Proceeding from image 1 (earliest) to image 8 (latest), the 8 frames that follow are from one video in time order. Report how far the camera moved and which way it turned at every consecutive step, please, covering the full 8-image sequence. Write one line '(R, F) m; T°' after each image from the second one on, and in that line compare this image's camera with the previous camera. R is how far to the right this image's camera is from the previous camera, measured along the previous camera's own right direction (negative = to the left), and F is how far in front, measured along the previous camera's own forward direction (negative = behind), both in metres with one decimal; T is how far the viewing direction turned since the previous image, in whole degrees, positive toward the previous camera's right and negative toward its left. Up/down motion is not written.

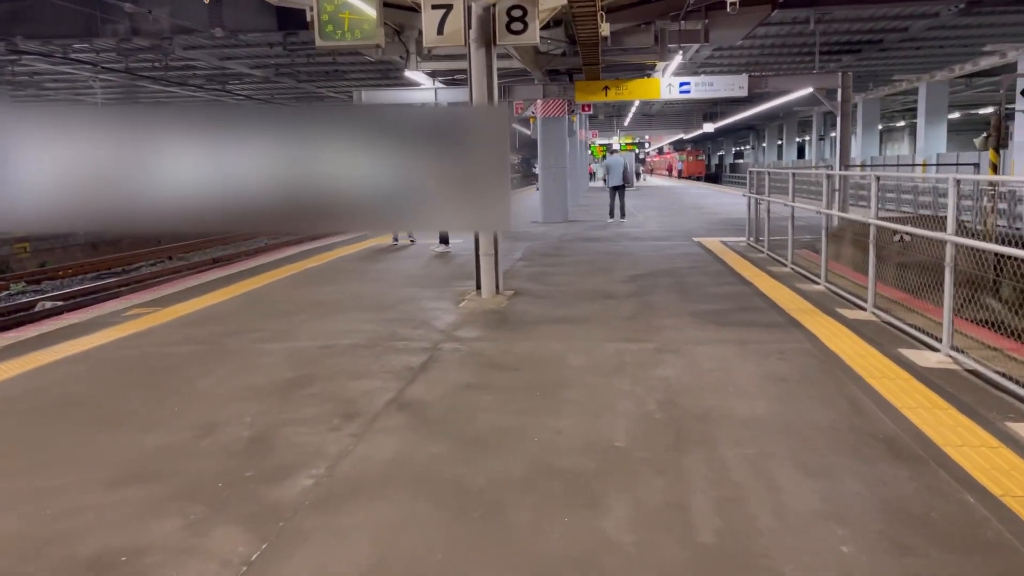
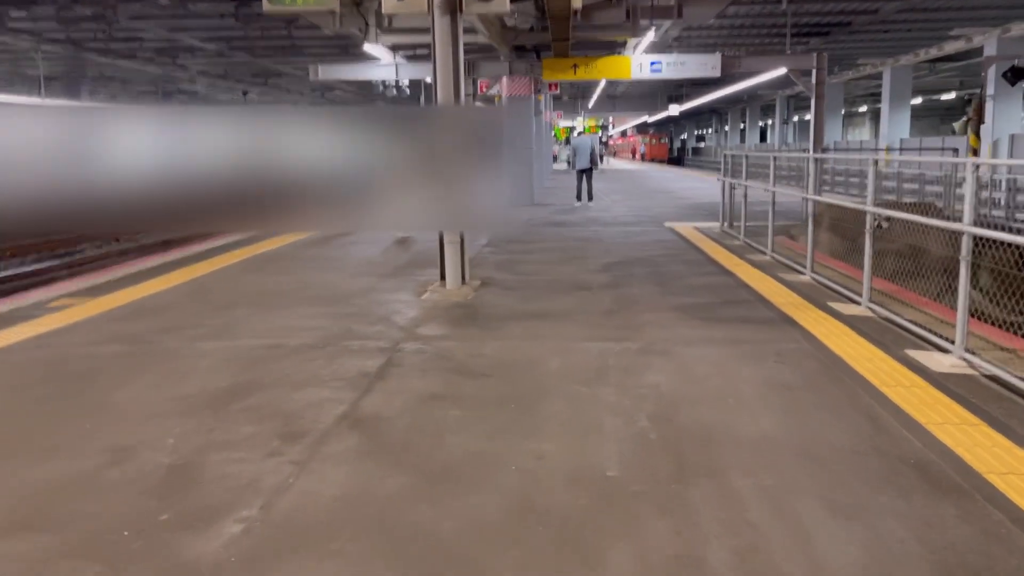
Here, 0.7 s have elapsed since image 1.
(0.0, +0.7) m; +3°
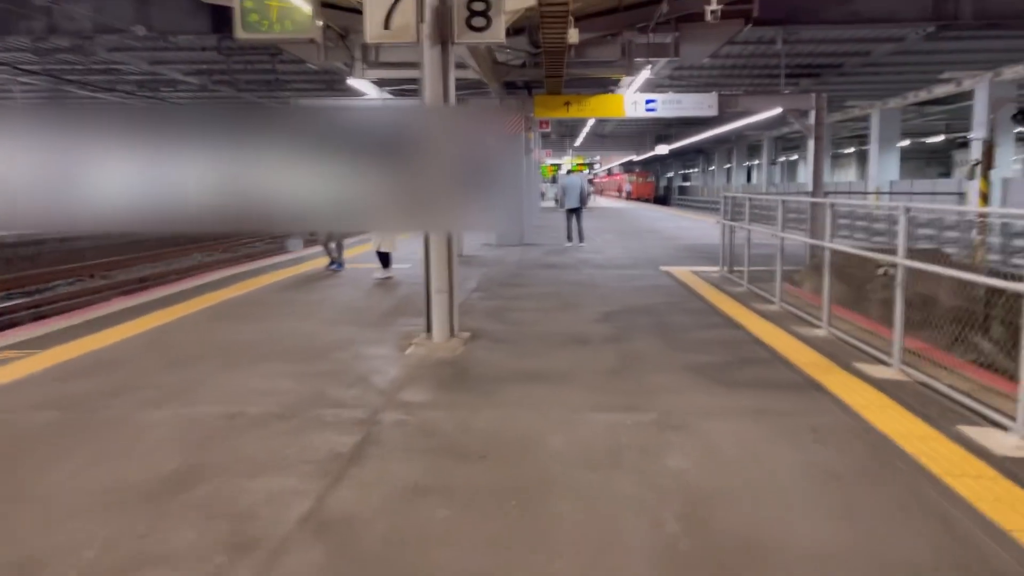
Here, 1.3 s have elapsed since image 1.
(-0.1, +0.7) m; +1°
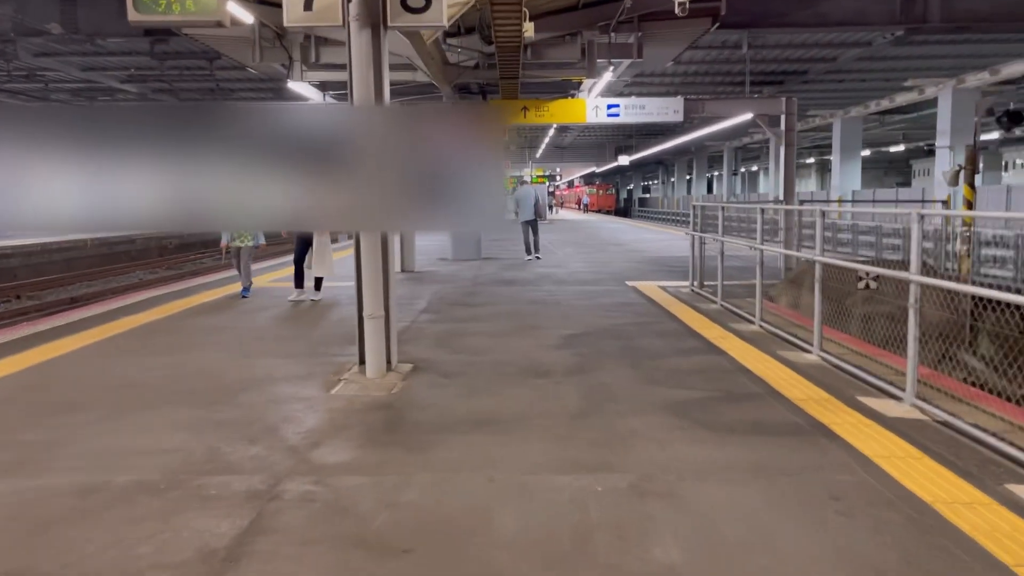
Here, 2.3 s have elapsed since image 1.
(+0.1, +1.0) m; +2°
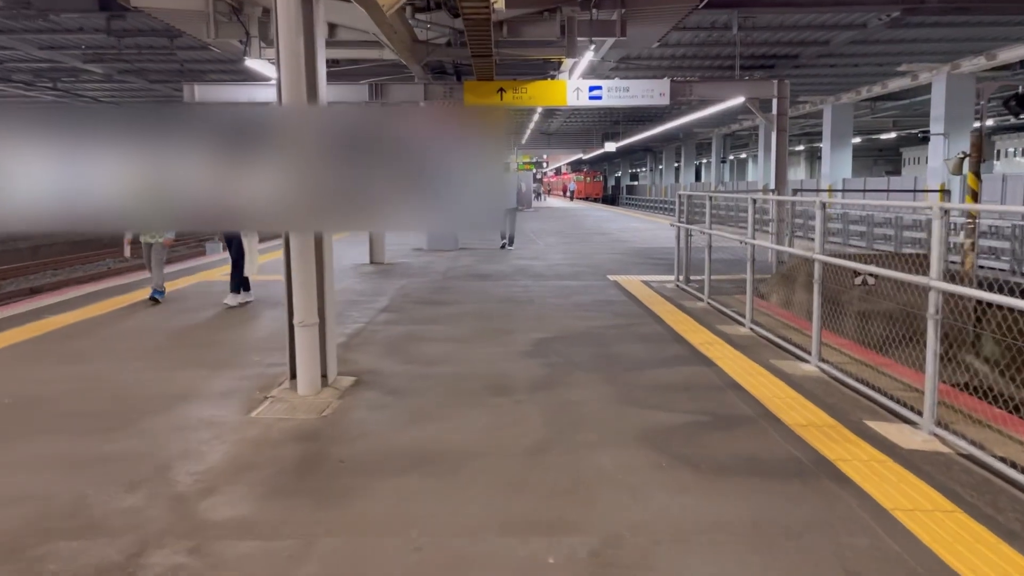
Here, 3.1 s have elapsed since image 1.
(+0.2, +0.8) m; +1°
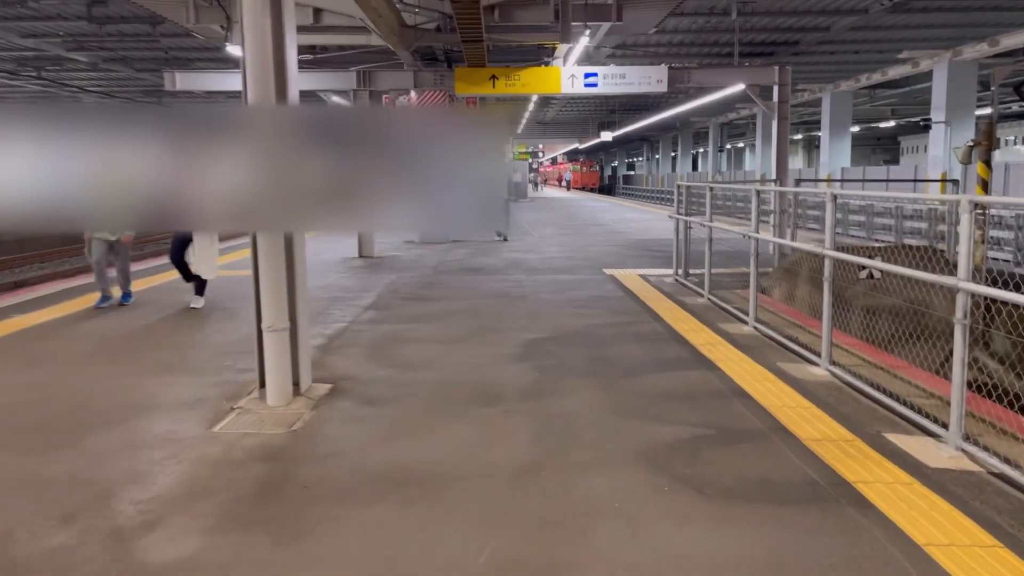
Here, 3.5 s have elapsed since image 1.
(+0.1, +0.4) m; 0°
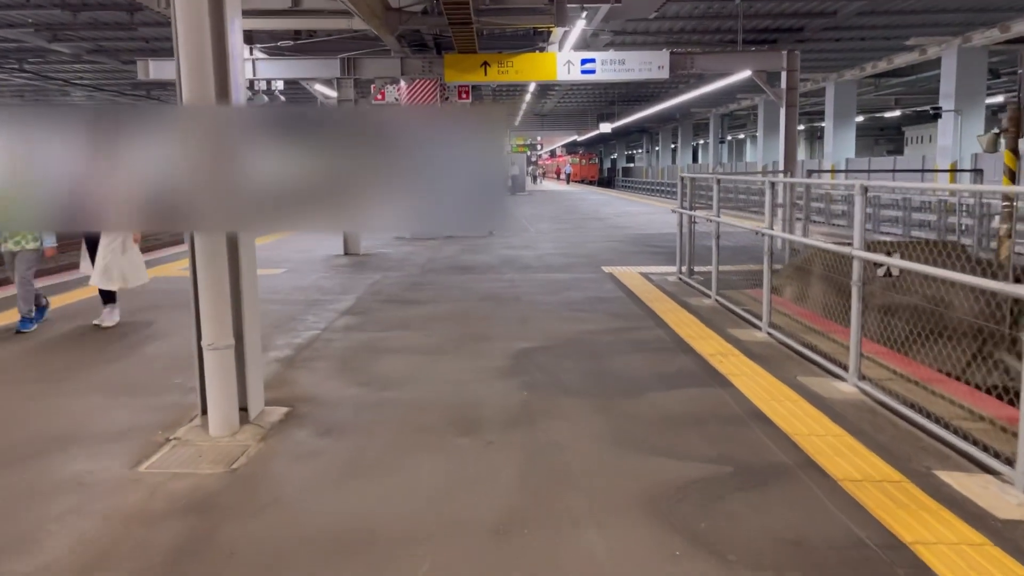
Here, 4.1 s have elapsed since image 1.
(+0.1, +0.7) m; 0°
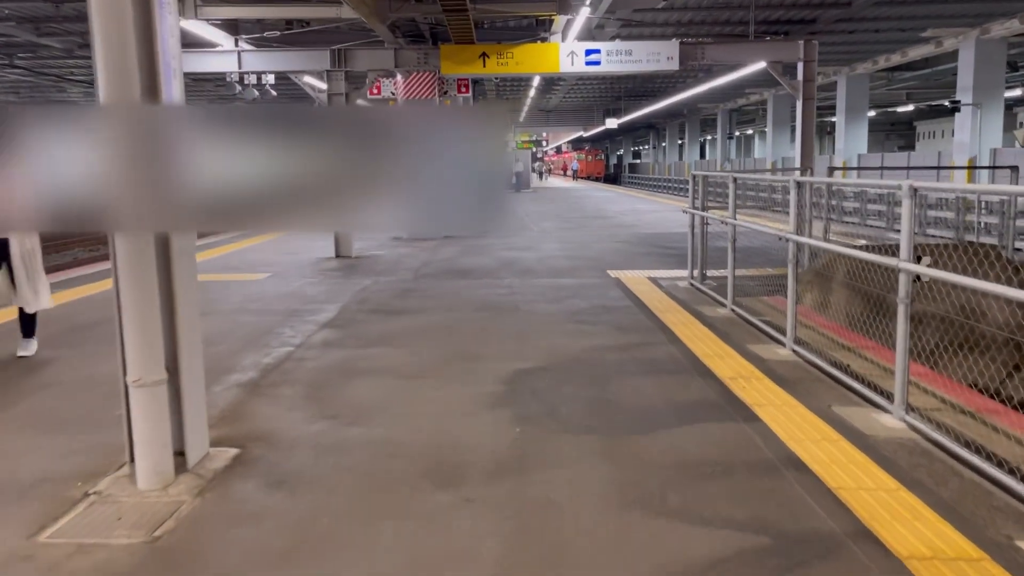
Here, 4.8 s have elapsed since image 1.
(+0.1, +0.7) m; 0°
